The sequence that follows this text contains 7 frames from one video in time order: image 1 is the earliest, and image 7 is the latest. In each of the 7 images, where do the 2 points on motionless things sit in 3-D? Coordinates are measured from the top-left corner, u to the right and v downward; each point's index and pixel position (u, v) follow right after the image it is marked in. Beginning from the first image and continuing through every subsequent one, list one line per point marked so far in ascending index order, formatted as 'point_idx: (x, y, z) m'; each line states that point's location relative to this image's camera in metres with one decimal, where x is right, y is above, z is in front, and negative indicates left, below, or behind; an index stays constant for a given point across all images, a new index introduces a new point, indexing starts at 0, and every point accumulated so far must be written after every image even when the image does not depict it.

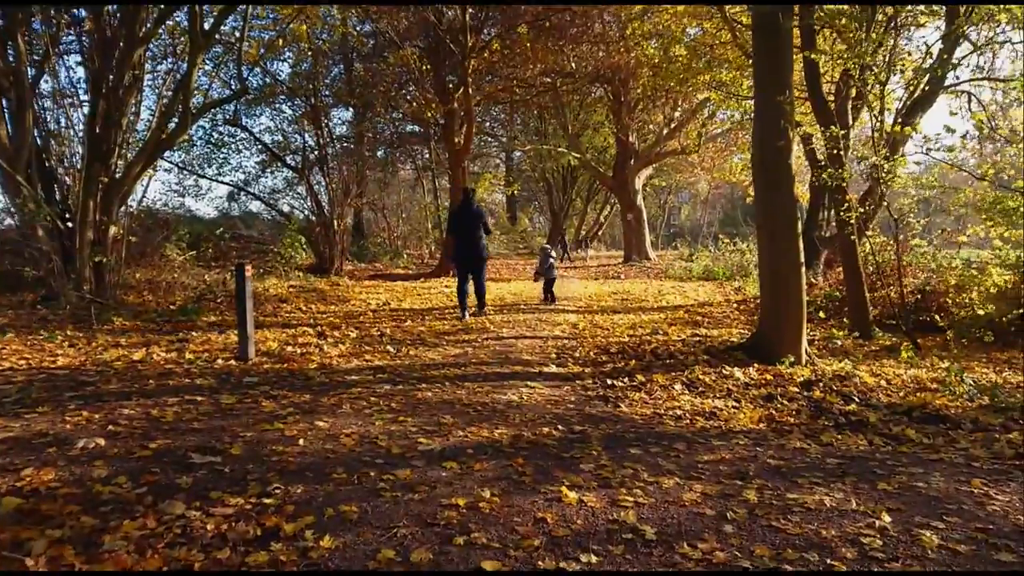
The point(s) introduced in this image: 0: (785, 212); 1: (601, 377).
0: (+2.7, +0.8, +8.5) m
1: (+0.8, -0.8, +7.9) m
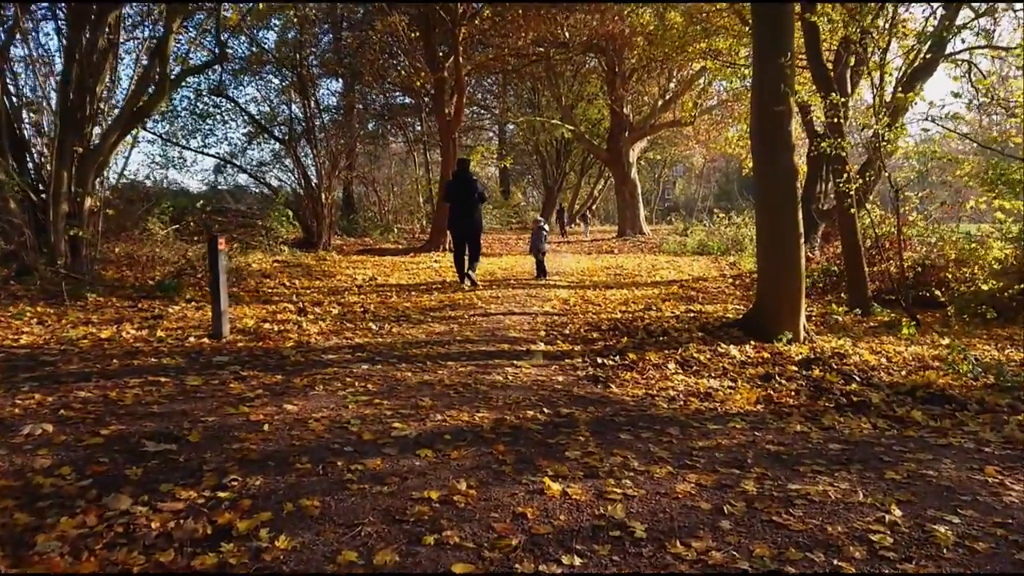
0: (+2.6, +1.0, +8.1) m
1: (+0.7, -0.6, +7.6) m
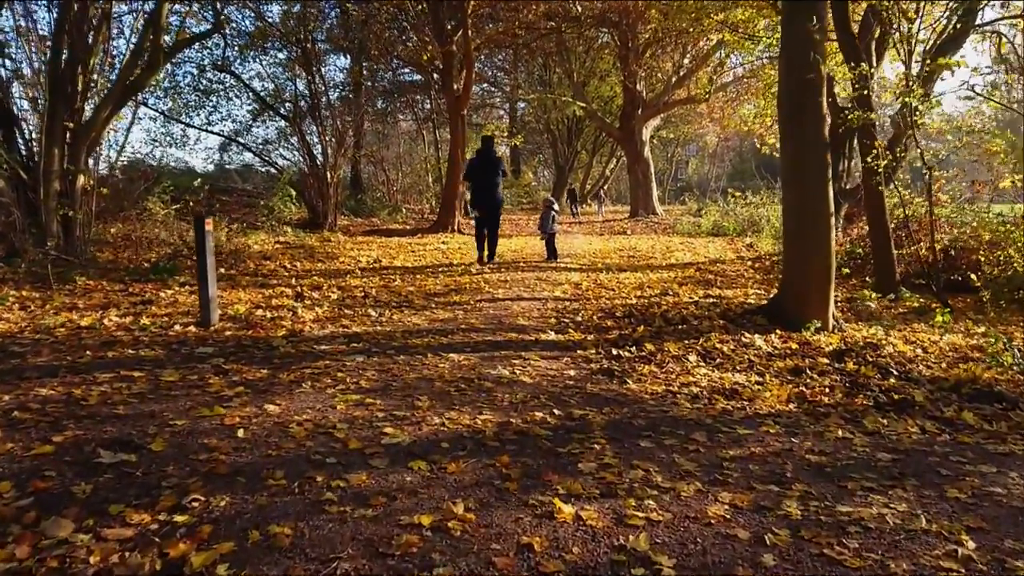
0: (+2.7, +1.2, +7.5) m
1: (+0.8, -0.5, +7.1) m
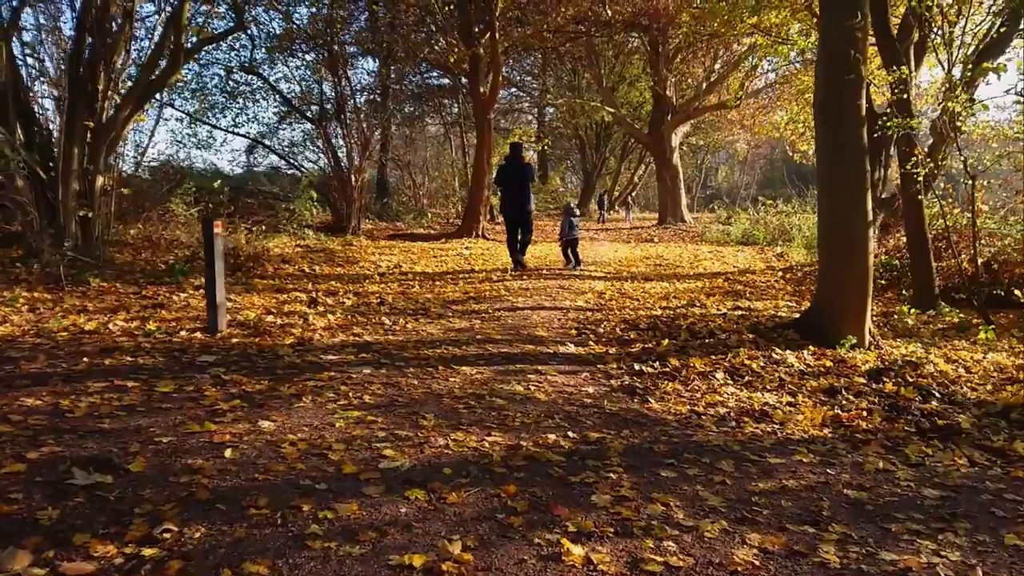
0: (+2.8, +1.0, +7.1) m
1: (+0.9, -0.6, +6.7) m
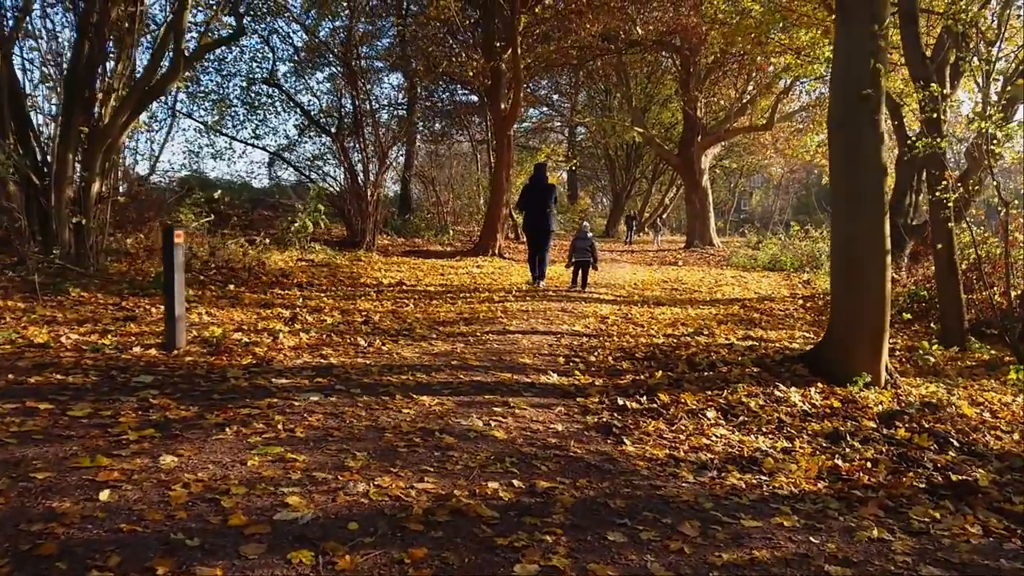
0: (+2.7, +0.8, +6.5) m
1: (+0.7, -0.7, +6.1) m
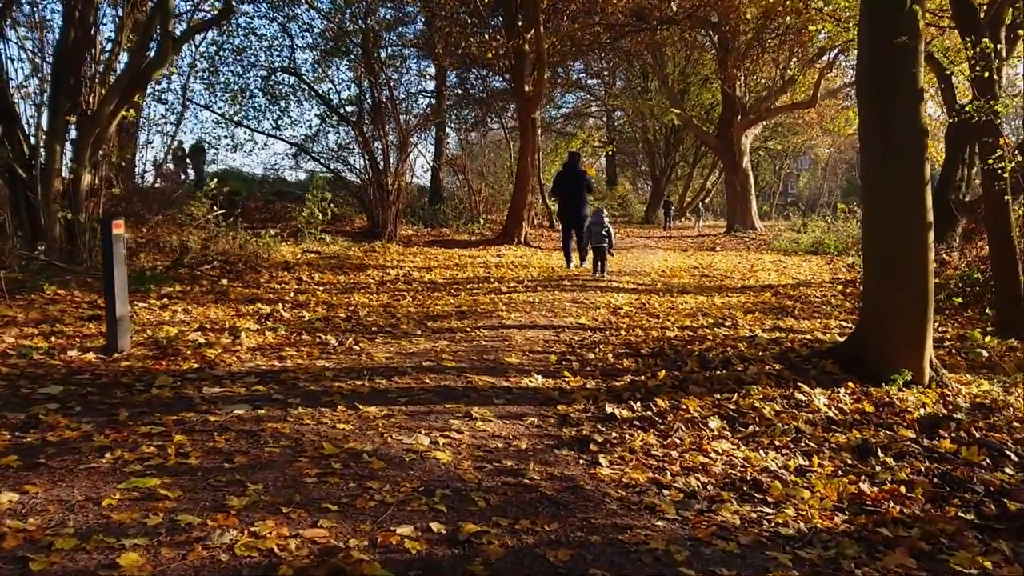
0: (+2.5, +0.9, +5.5) m
1: (+0.5, -0.7, +5.3) m
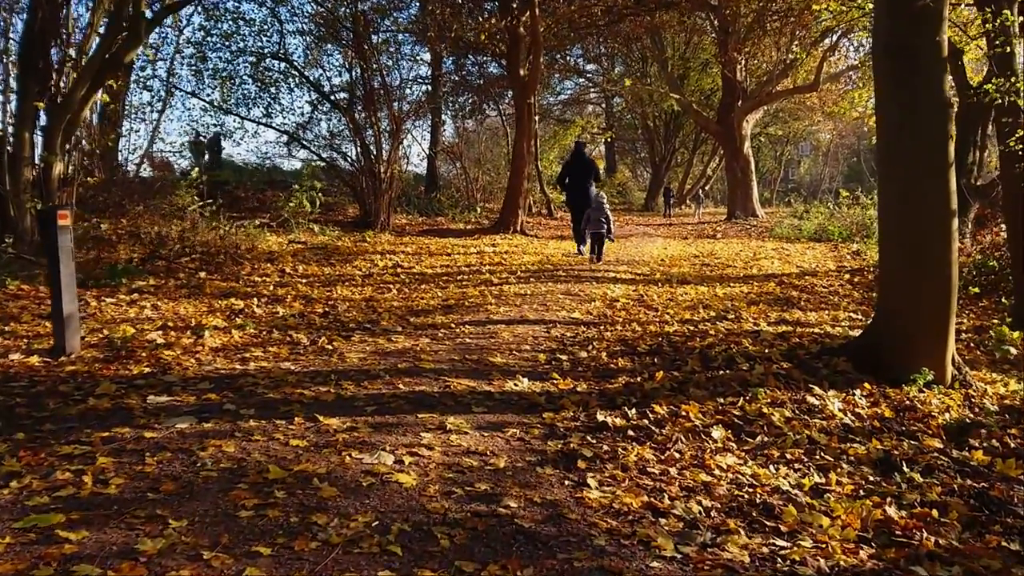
0: (+2.4, +1.0, +5.0) m
1: (+0.5, -0.6, +4.8) m
